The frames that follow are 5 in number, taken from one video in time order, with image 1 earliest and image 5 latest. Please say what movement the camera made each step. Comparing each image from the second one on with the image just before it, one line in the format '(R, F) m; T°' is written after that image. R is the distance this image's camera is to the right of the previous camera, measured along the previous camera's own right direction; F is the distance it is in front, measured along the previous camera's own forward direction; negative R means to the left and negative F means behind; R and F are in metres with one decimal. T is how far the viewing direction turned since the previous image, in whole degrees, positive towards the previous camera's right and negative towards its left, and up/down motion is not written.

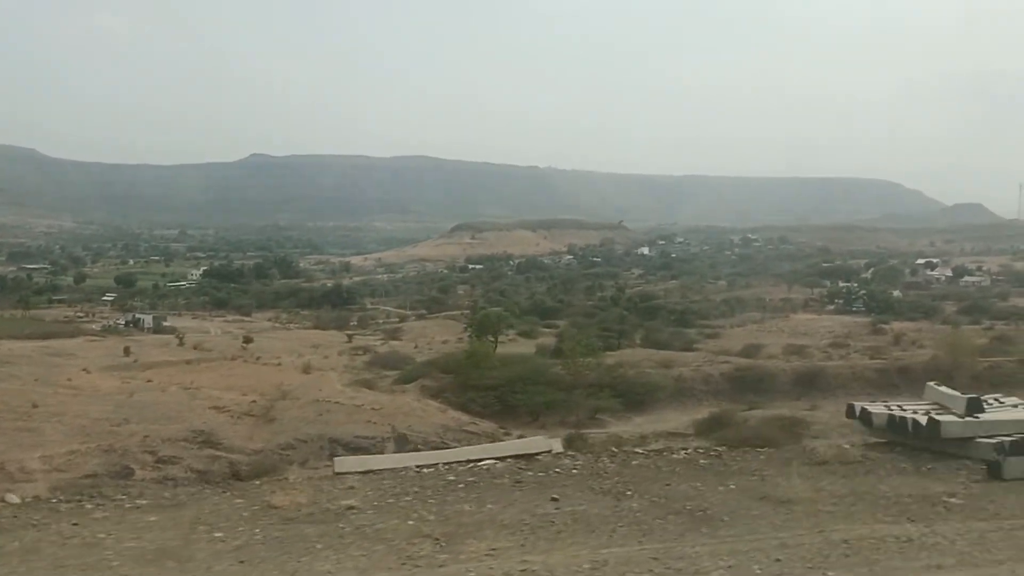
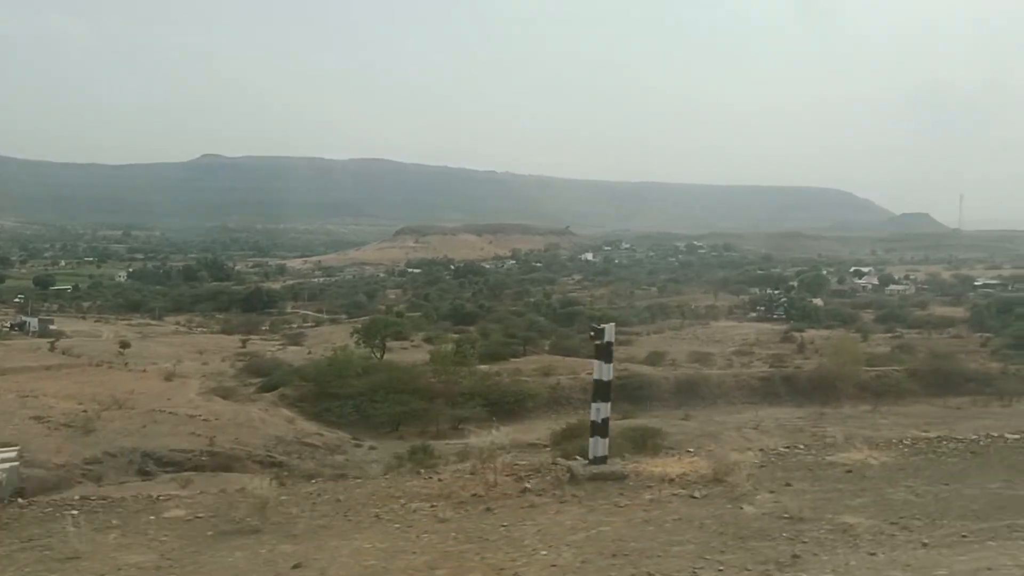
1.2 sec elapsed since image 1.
(+1.8, +0.5) m; +3°
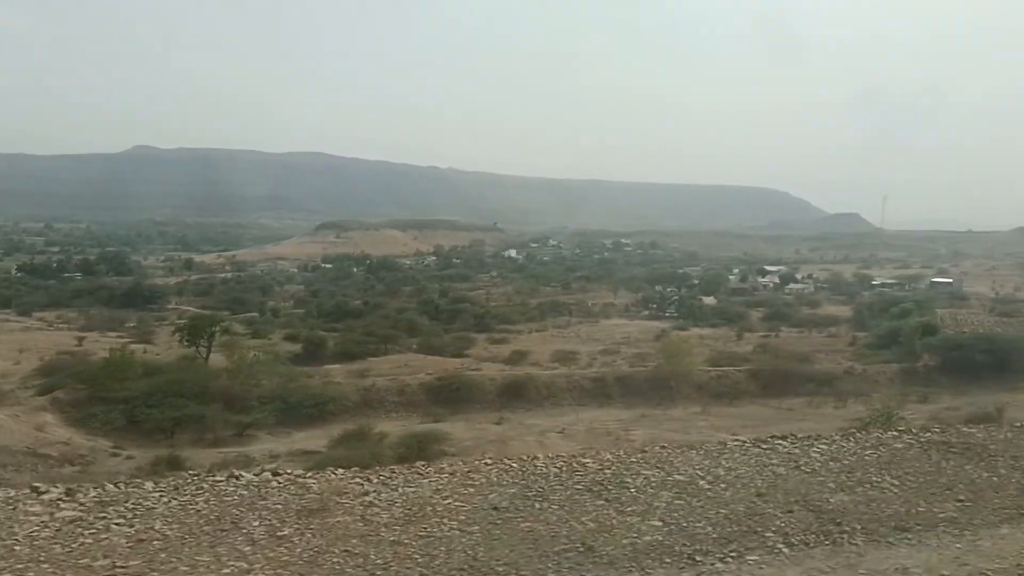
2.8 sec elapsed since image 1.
(+2.7, +0.8) m; +3°
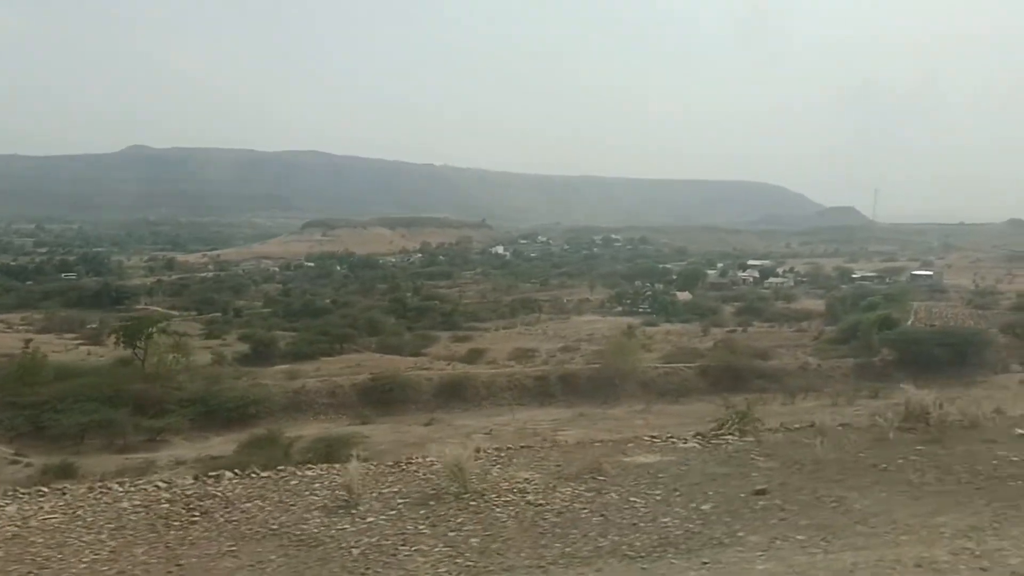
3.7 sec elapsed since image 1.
(+1.3, +0.5) m; 0°
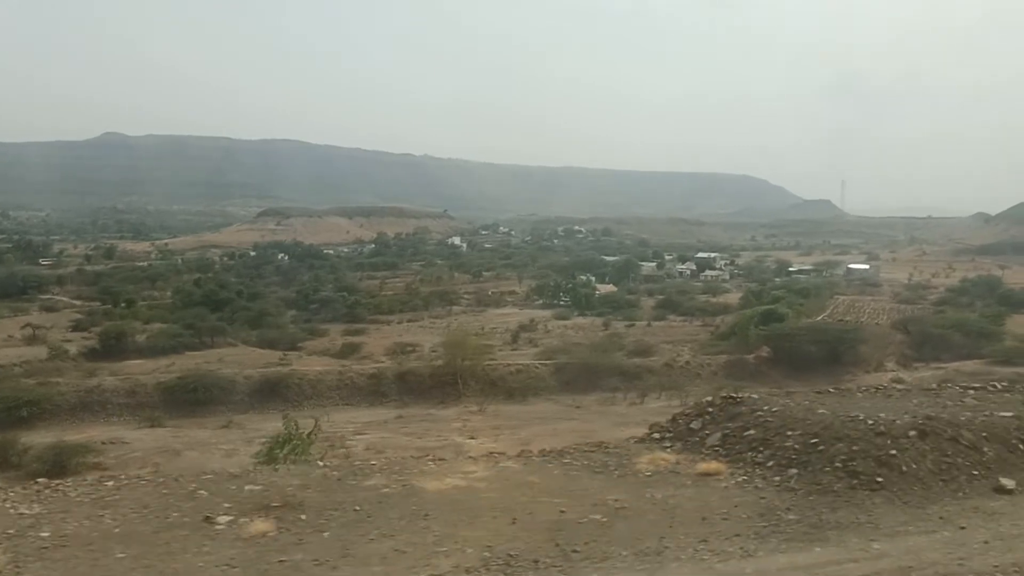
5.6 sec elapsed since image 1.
(+3.1, +1.1) m; +1°
